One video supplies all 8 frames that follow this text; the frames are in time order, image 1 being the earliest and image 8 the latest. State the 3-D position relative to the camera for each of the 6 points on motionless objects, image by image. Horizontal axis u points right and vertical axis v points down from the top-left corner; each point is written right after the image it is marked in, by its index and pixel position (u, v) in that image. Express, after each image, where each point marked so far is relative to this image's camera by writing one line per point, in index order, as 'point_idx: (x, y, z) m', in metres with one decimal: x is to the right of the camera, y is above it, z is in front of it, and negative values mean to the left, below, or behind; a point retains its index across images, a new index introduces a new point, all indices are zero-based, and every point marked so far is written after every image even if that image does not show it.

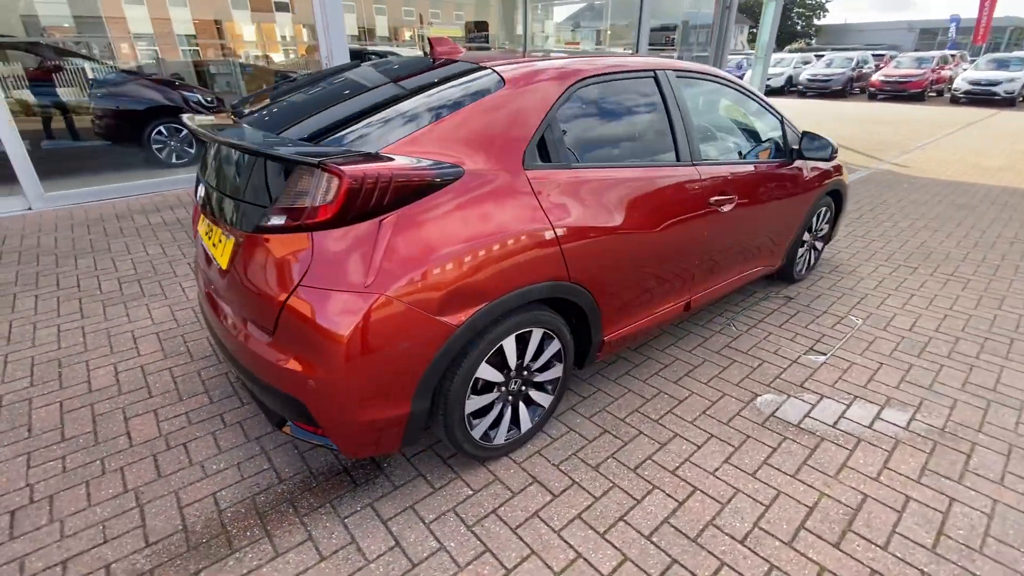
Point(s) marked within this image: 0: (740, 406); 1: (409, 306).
0: (+1.3, -0.7, +2.7) m
1: (-0.4, -0.1, +1.7) m
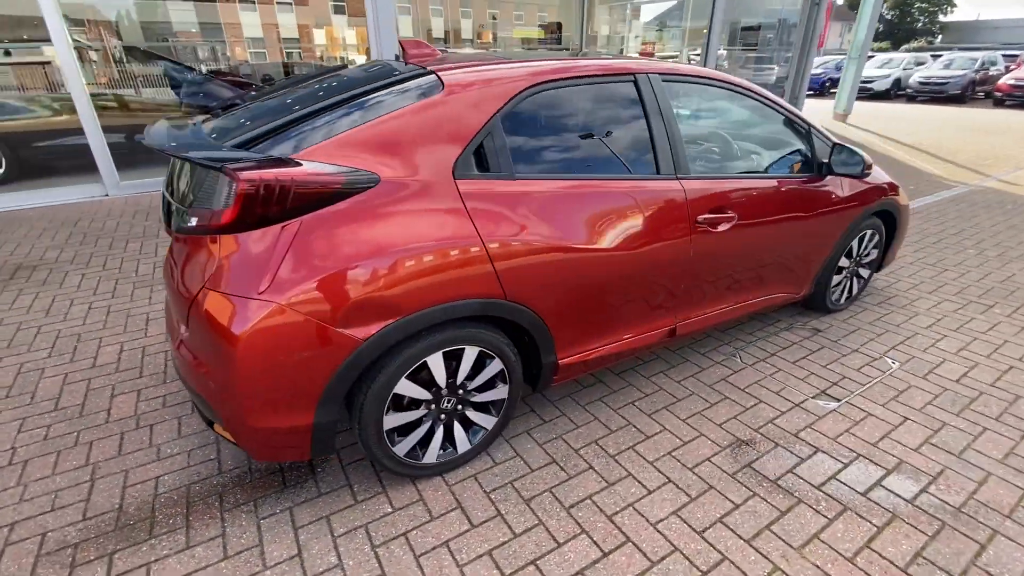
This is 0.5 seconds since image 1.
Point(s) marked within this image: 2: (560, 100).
0: (+1.0, -0.8, +2.4) m
1: (-0.7, -0.1, +1.7) m
2: (+0.2, +0.9, +2.2) m
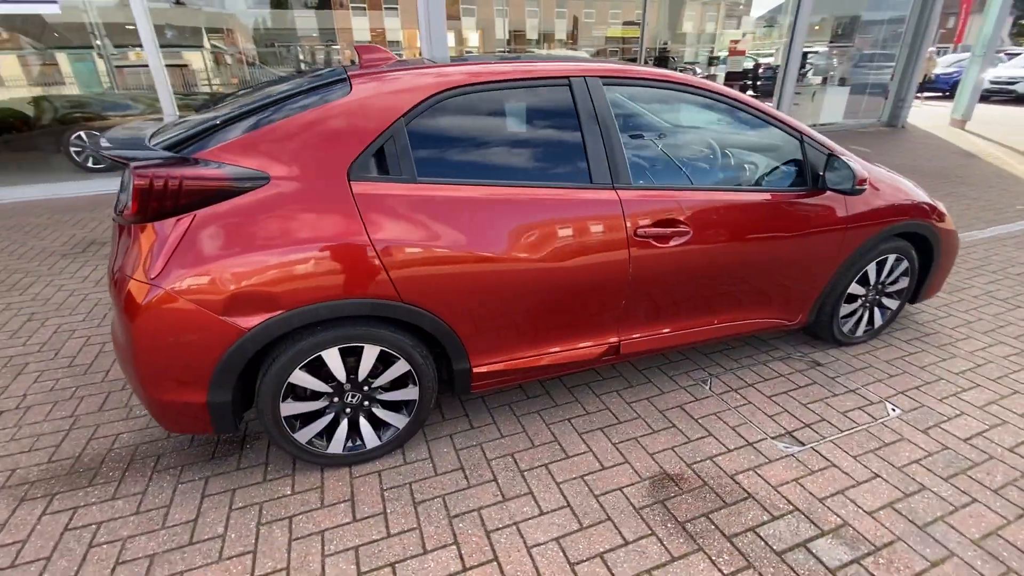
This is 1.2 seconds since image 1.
0: (+0.5, -0.9, +2.3) m
1: (-1.2, -0.1, +1.9) m
2: (-0.1, +0.8, +2.2) m
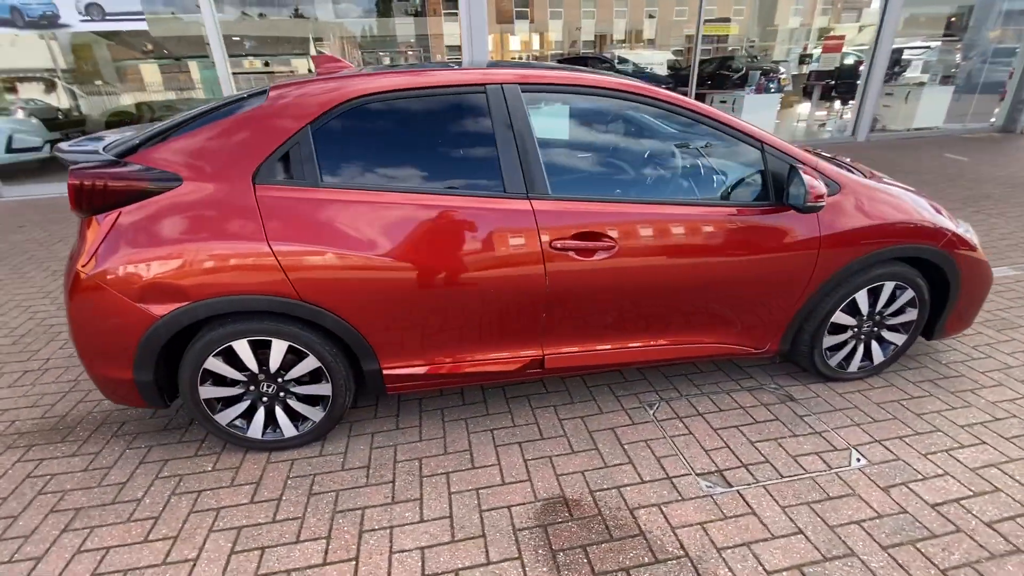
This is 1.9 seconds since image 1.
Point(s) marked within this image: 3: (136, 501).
0: (0.0, -1.0, +2.2) m
1: (-1.7, 0.0, +2.1) m
2: (-0.5, +0.8, +2.3) m
3: (-1.7, -1.0, +2.2) m
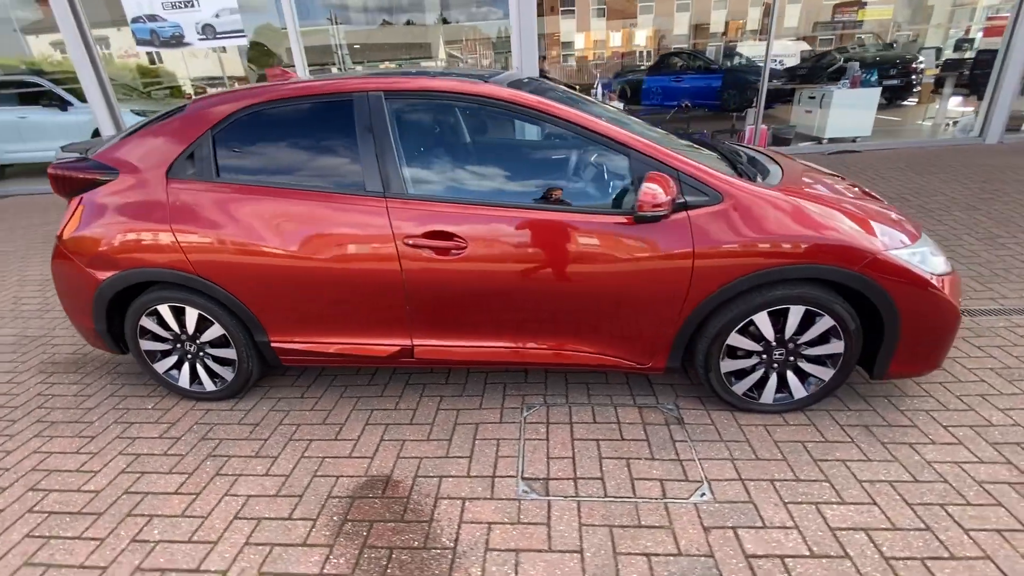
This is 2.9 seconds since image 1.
0: (-0.8, -0.9, +2.4) m
1: (-2.4, +0.2, +2.7) m
2: (-1.2, +0.9, +2.6) m
3: (-2.5, -0.8, +2.9) m
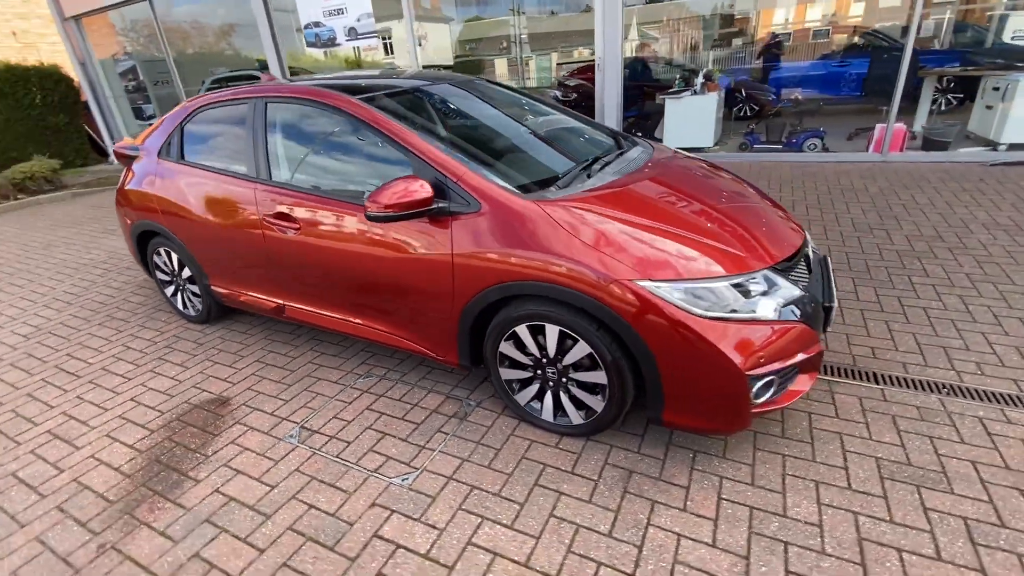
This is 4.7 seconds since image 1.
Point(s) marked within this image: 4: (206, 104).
0: (-1.9, -0.7, +3.1) m
1: (-3.2, +0.7, +4.0) m
2: (-2.0, +1.2, +3.4) m
3: (-3.3, -0.3, +4.2) m
4: (-2.2, +1.3, +3.4) m
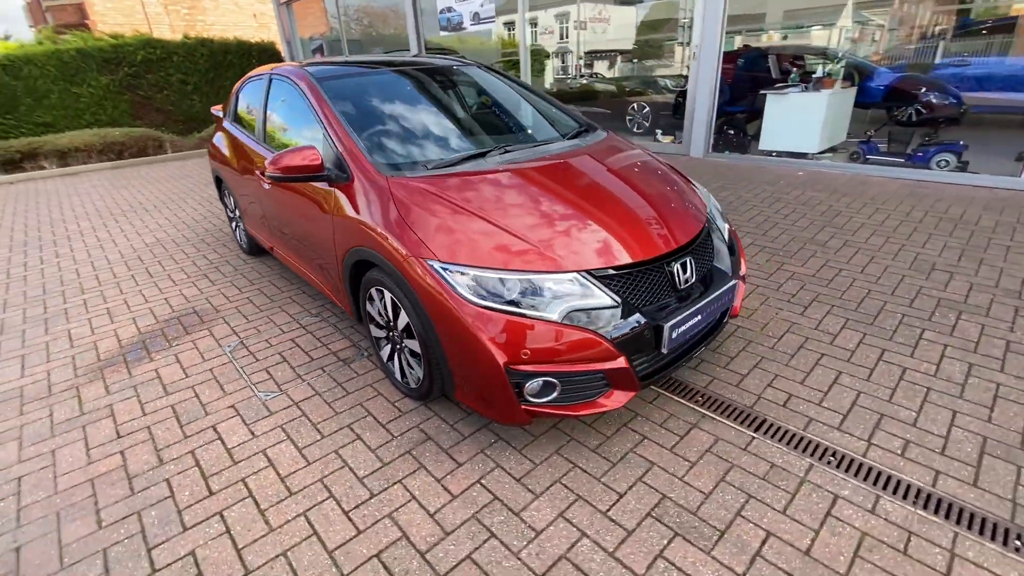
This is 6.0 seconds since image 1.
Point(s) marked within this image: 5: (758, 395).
0: (-2.5, -0.1, +4.0) m
1: (-3.2, +1.4, +5.1) m
2: (-2.1, +1.7, +4.1) m
3: (-3.4, +0.5, +5.4) m
4: (-2.3, +1.9, +4.3) m
5: (+1.4, -0.6, +2.7) m
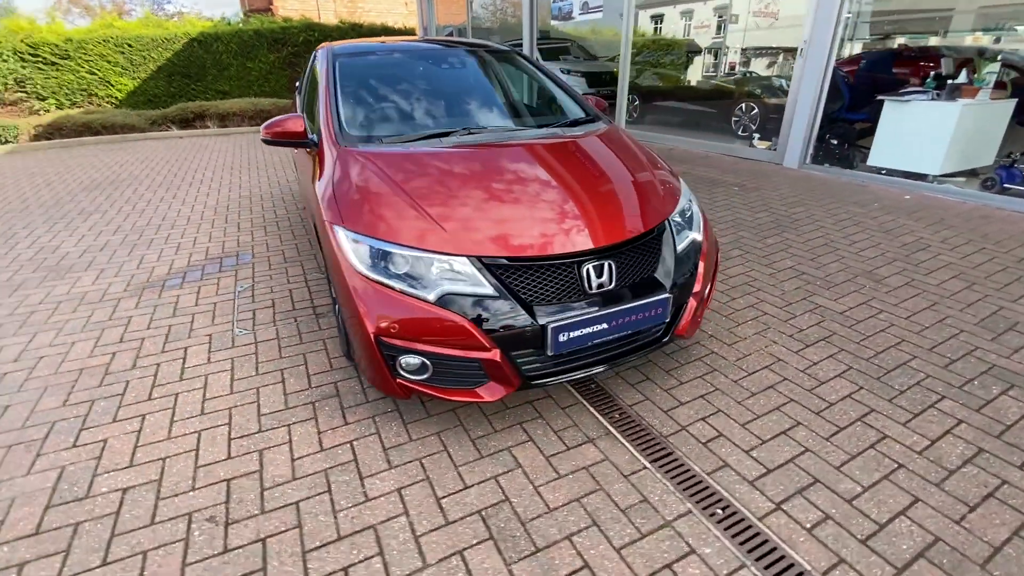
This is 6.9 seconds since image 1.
0: (-2.4, +0.4, +4.6) m
1: (-2.6, +2.0, +5.8) m
2: (-1.8, +2.1, +4.6) m
3: (-2.9, +1.1, +6.2) m
4: (-1.9, +2.3, +4.7) m
5: (+0.8, -0.7, +2.4) m
